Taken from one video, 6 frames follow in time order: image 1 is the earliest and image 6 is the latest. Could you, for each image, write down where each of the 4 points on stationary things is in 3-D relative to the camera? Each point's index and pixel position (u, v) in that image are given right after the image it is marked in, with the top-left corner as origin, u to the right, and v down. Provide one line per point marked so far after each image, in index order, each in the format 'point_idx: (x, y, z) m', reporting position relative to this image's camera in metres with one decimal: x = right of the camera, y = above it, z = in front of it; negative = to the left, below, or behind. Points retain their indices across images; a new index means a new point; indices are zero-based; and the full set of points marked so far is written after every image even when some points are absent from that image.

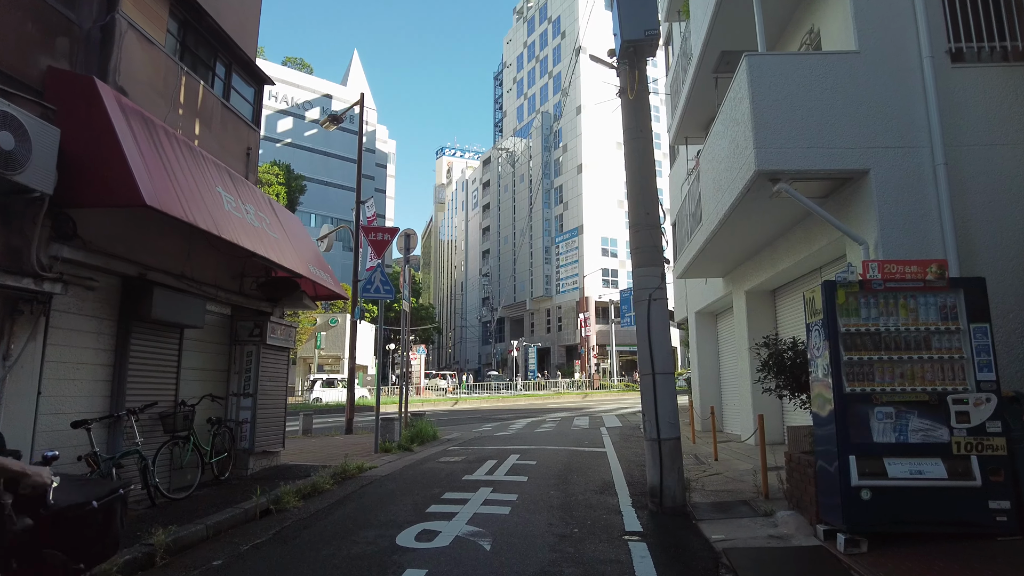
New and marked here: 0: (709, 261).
0: (+3.5, +0.5, +12.2) m
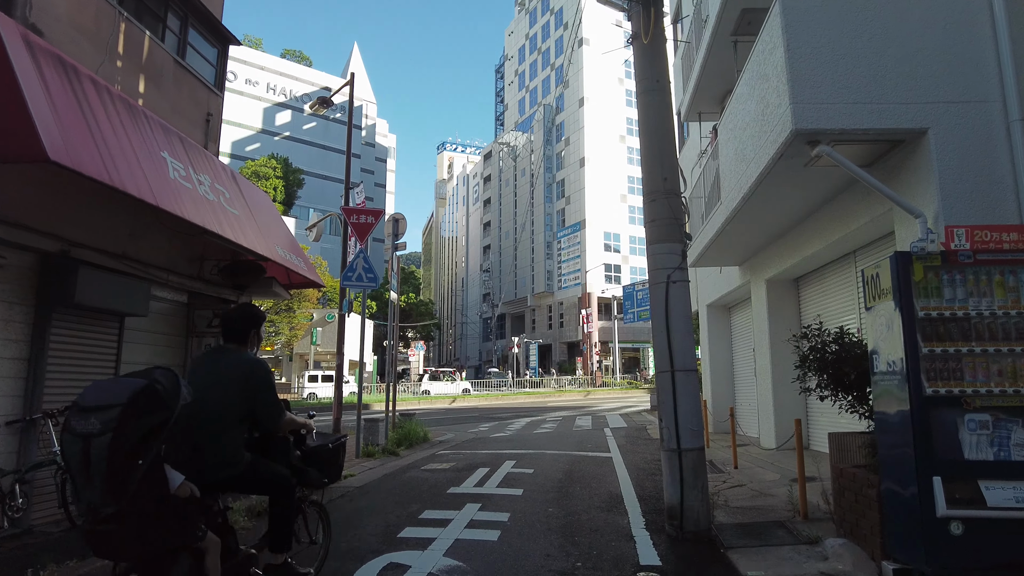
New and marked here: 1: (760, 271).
0: (+3.5, +0.7, +11.1) m
1: (+4.1, +0.3, +11.4) m
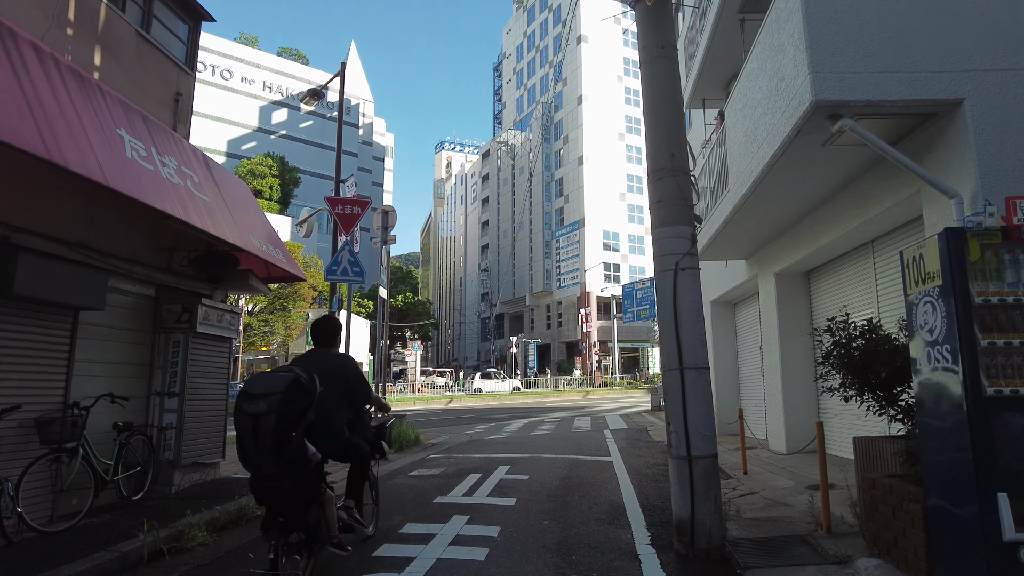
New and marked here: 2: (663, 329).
0: (+3.4, +0.7, +10.5) m
1: (+4.0, +0.4, +10.8) m
2: (+1.1, -0.3, +5.2) m
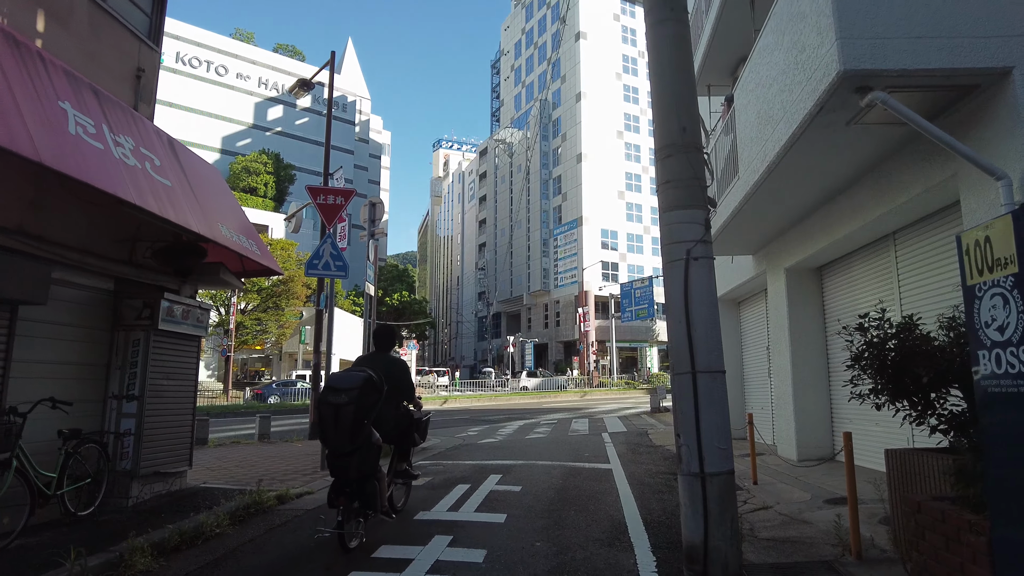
0: (+3.3, +0.8, +9.9) m
1: (+3.9, +0.5, +10.2) m
2: (+1.1, -0.3, +4.6) m
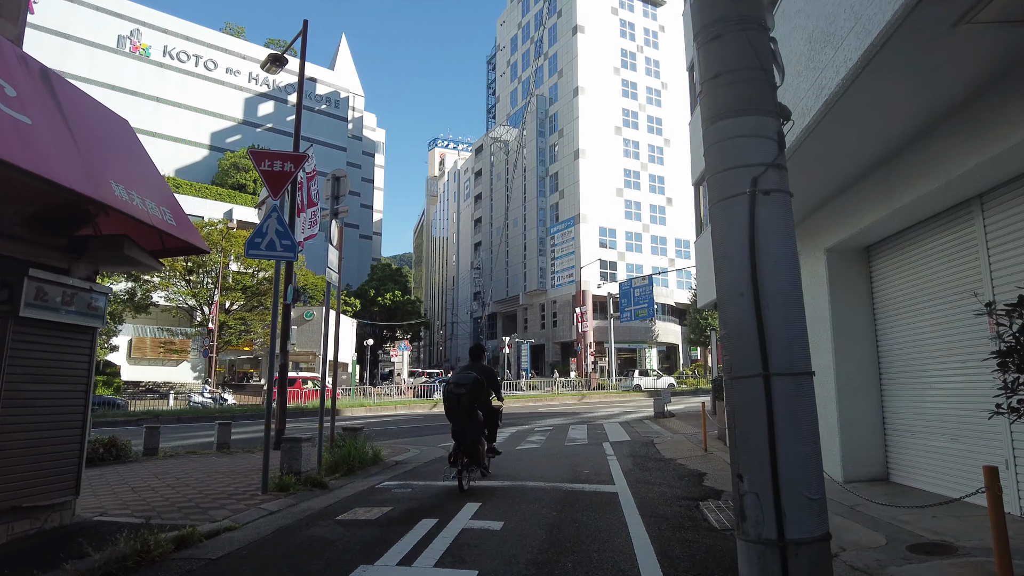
0: (+3.1, +1.0, +8.2) m
1: (+3.7, +0.6, +8.5) m
2: (+0.9, -0.1, +2.9) m
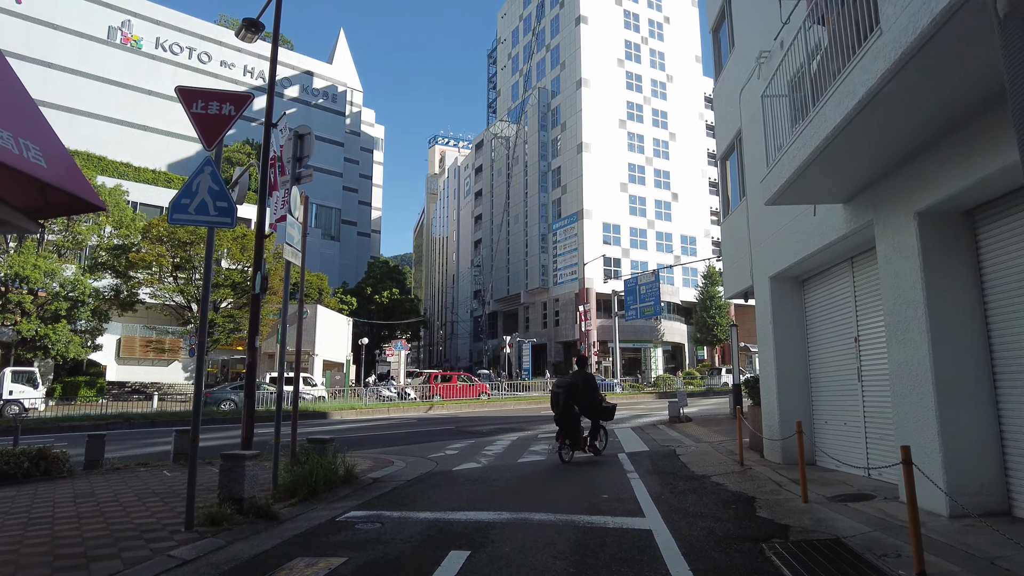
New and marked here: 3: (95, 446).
0: (+3.1, +1.2, +6.3) m
1: (+3.7, +0.9, +6.7) m
2: (+0.9, +0.2, +1.1) m
3: (-6.6, -2.5, +10.9) m
